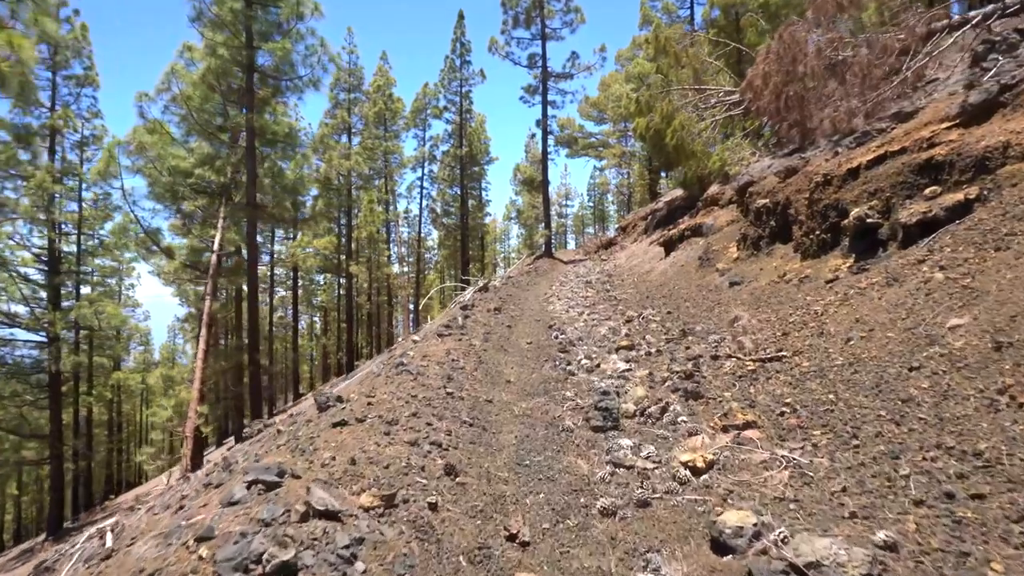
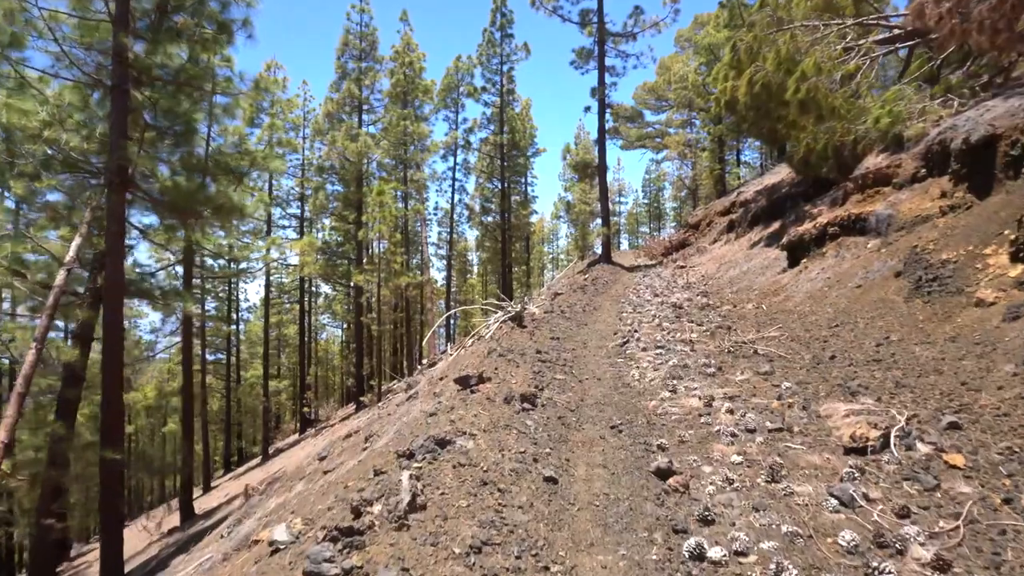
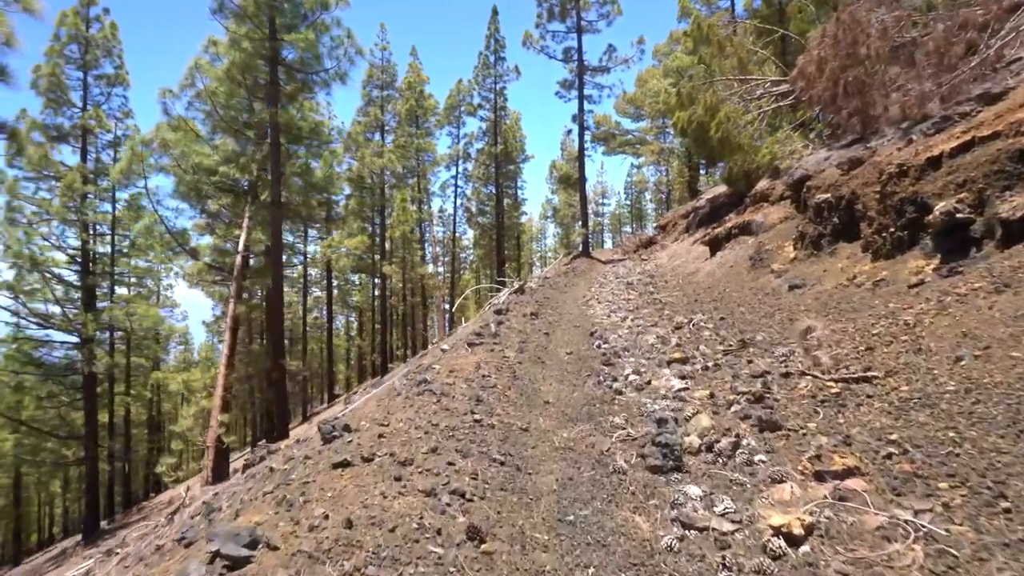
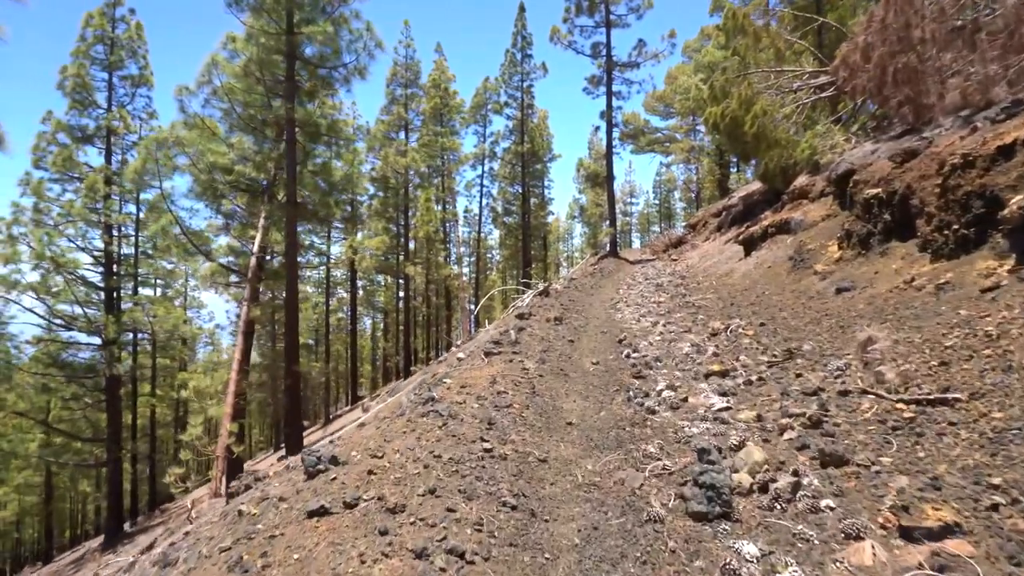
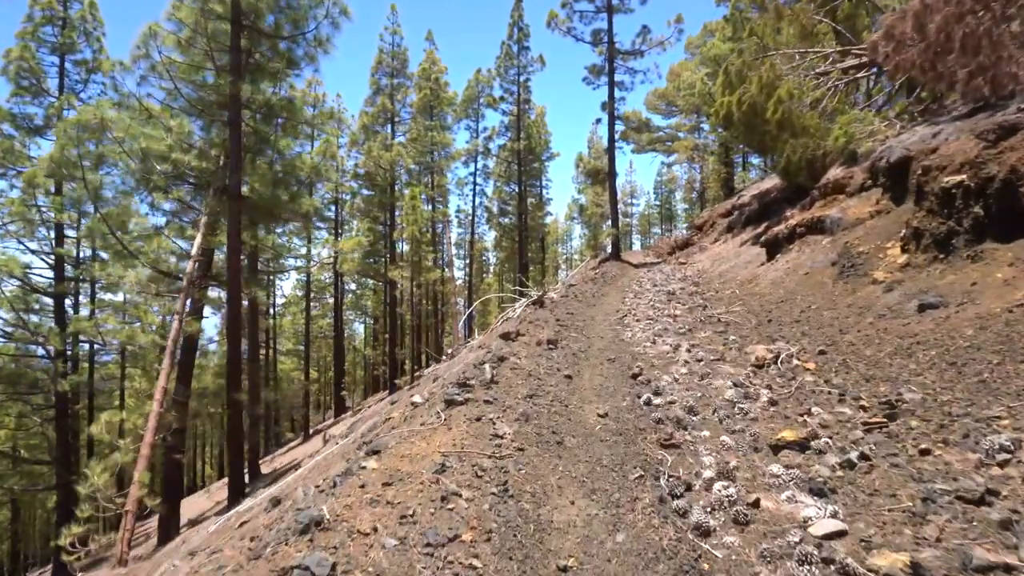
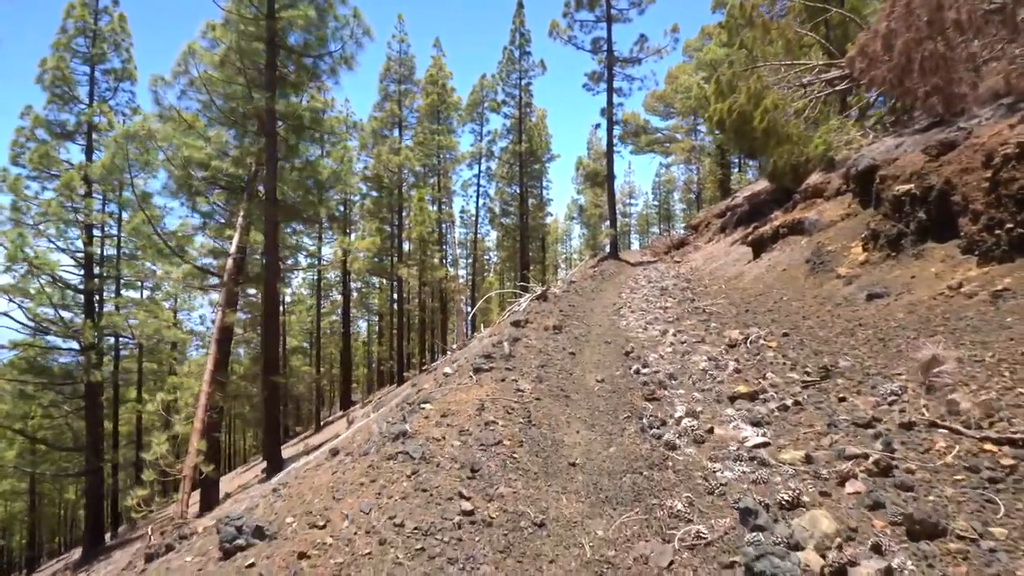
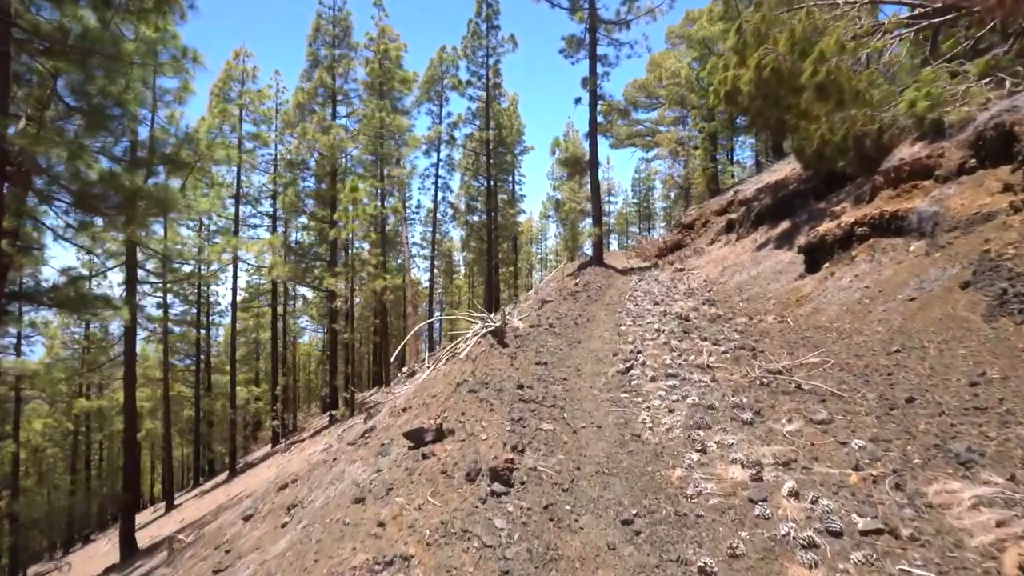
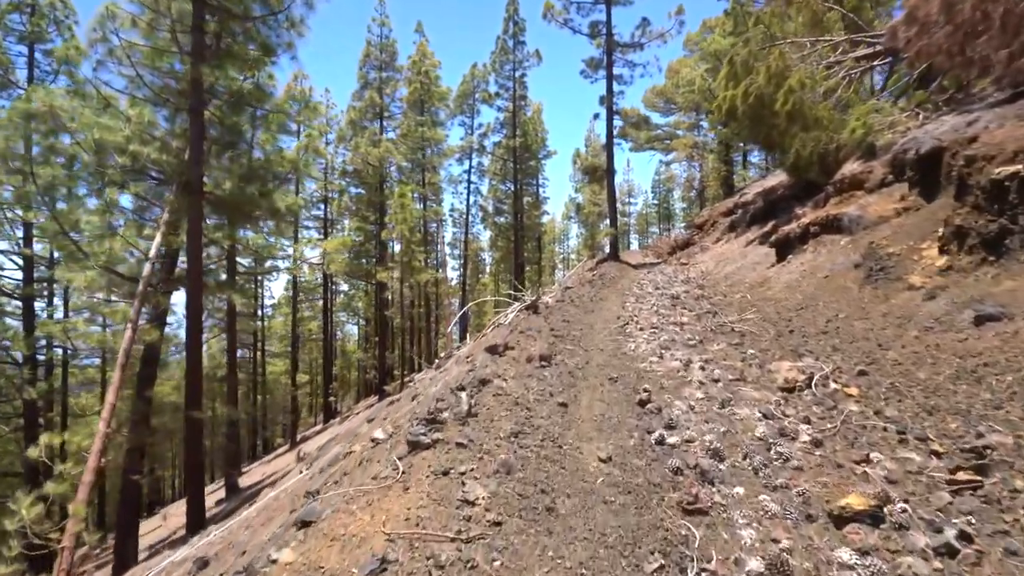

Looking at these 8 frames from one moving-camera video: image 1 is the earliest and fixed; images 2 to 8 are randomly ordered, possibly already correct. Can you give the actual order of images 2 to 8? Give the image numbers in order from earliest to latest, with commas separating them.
3, 4, 6, 5, 8, 2, 7
